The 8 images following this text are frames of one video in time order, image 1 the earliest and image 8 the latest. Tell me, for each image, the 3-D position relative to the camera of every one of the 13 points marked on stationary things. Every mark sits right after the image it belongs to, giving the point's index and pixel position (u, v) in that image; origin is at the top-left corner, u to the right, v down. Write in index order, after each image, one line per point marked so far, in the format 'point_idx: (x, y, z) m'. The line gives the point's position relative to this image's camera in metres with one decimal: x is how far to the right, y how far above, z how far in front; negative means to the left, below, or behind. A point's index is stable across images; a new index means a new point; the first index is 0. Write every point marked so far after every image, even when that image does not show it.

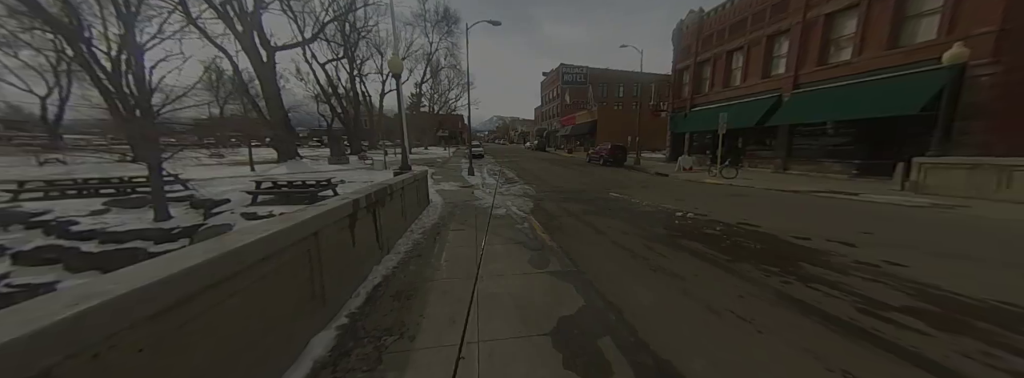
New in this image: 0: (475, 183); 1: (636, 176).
0: (-2.4, +0.4, +17.0) m
1: (+8.5, +0.9, +18.3) m
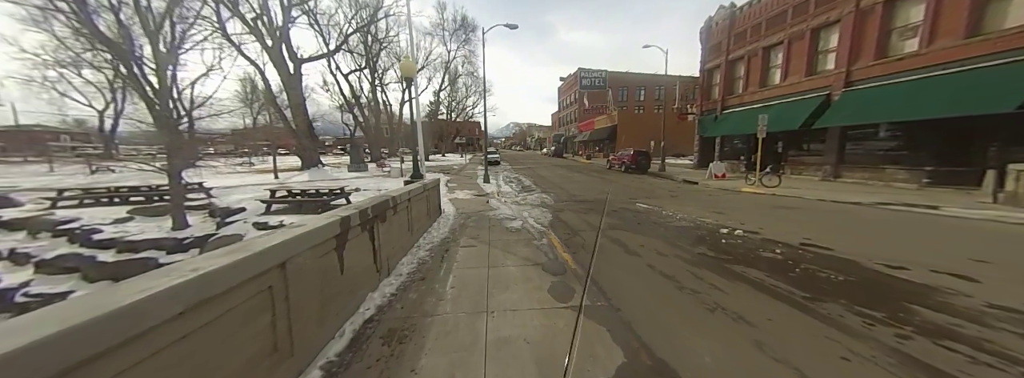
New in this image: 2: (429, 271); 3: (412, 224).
0: (-1.3, -0.1, +16.4) m
1: (+9.6, +0.3, +17.0) m
2: (-1.6, -1.6, +4.9) m
3: (-2.5, -0.9, +6.4) m
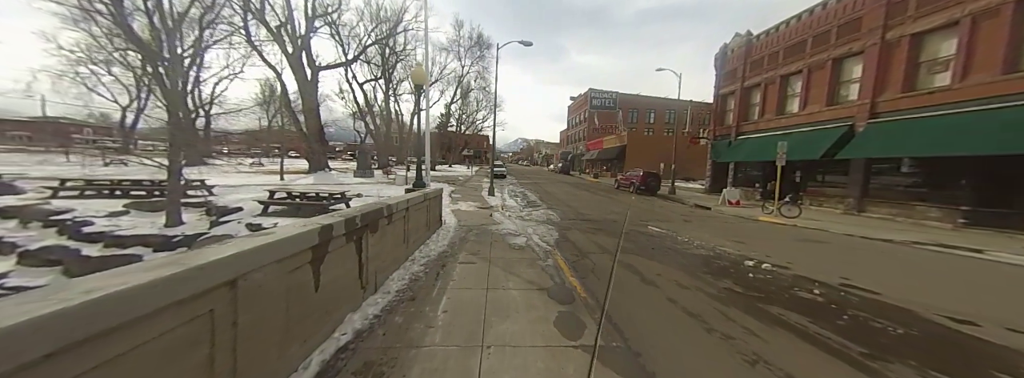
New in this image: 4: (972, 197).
0: (-1.0, -0.9, +15.9) m
1: (+9.9, -1.2, +16.3) m
2: (-1.6, -1.7, +4.4) m
3: (-2.4, -1.0, +5.9) m
4: (+19.2, -0.3, +10.9) m
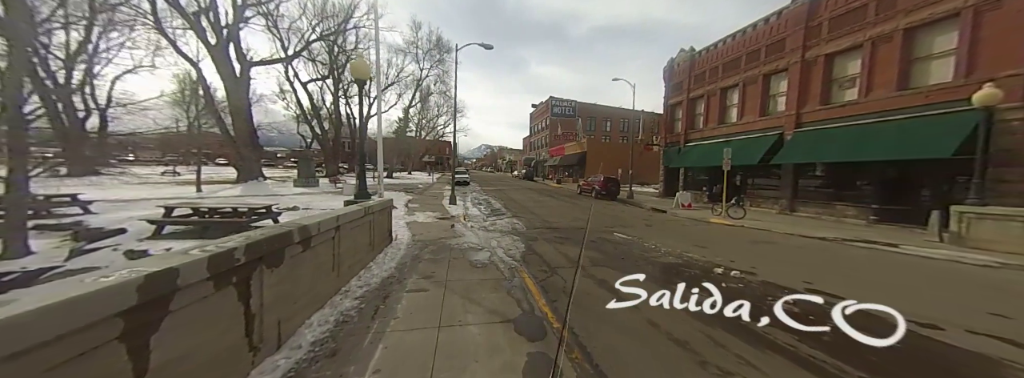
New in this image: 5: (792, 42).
0: (-3.1, -1.4, +14.8) m
1: (+7.7, -1.5, +16.7) m
2: (-2.1, -1.9, +3.4) m
3: (-3.1, -1.3, +4.7) m
4: (+17.6, -0.3, +12.6) m
5: (+16.6, +8.7, +15.6) m
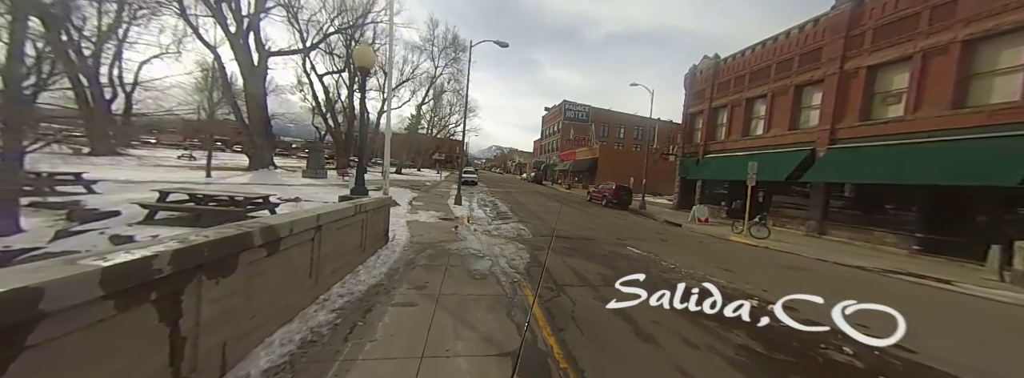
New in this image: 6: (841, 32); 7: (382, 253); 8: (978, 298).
0: (-2.8, -1.4, +14.3) m
1: (+8.0, -2.1, +15.8) m
2: (-2.1, -1.9, +2.8) m
3: (-3.1, -1.2, +4.2) m
4: (+17.9, -1.5, +11.4) m
5: (+17.5, +7.5, +14.5) m
6: (+17.8, +8.5, +14.1) m
7: (-3.4, -1.7, +6.8) m
8: (+12.3, -2.9, +6.9) m
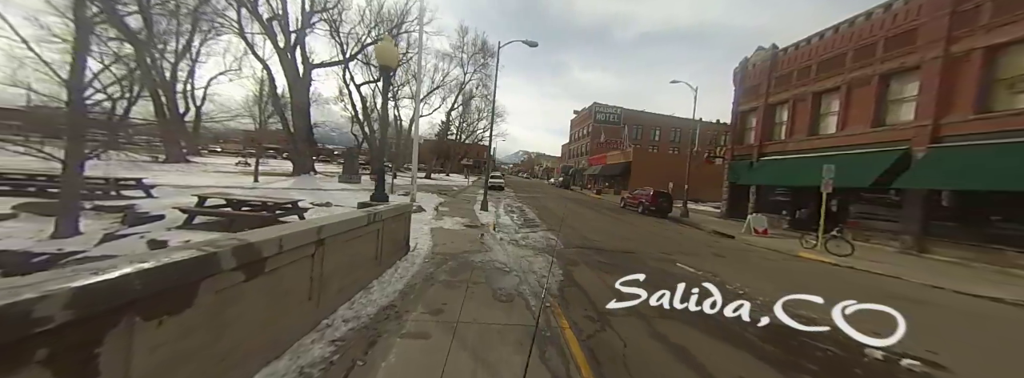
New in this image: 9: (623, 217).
0: (-1.3, -1.7, +13.6) m
1: (+9.6, -2.5, +14.1) m
2: (-1.9, -2.0, +2.1) m
3: (-2.6, -1.3, +3.6) m
4: (+18.9, -1.8, +8.7) m
5: (+19.0, +7.2, +11.9) m
6: (+19.2, +8.1, +11.5) m
7: (-2.7, -1.8, +6.2) m
8: (+13.0, -3.1, +4.7) m
9: (+8.2, -2.1, +19.3) m
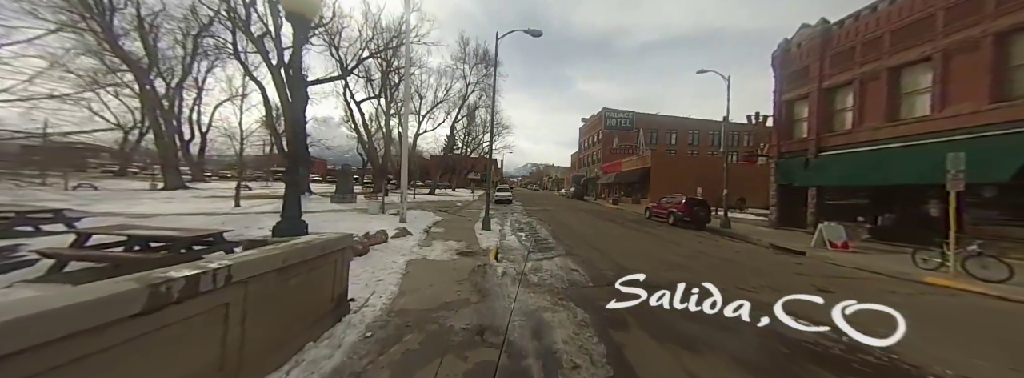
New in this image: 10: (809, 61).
0: (-1.0, -2.4, +10.8) m
1: (+9.9, -2.7, +10.8) m
2: (-2.0, -2.1, -0.7) m
3: (-2.7, -1.5, +0.9) m
4: (+19.0, -1.4, +5.1) m
5: (+18.8, +7.4, +8.8) m
6: (+19.0, +8.4, +8.5) m
7: (-2.7, -2.2, +3.4) m
8: (+13.0, -2.7, +1.3) m
9: (+8.7, -2.6, +16.1) m
10: (+18.4, +8.0, +16.2) m
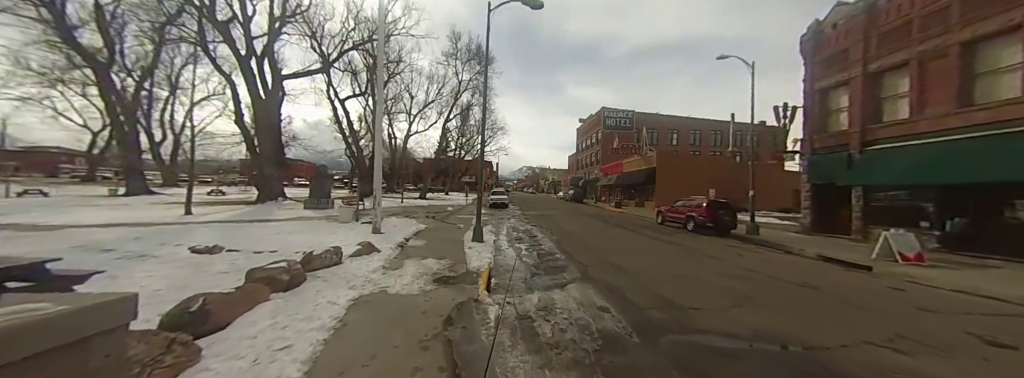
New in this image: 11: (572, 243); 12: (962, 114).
0: (-1.1, -2.4, +8.3) m
1: (+9.9, -2.7, +8.4) m
2: (-1.9, -2.0, -3.2) m
3: (-2.6, -1.5, -1.7) m
4: (+19.0, -1.2, +2.9) m
5: (+18.7, +7.5, +6.7) m
6: (+18.9, +8.5, +6.4) m
7: (-2.6, -2.1, +0.9) m
8: (+13.1, -2.5, -1.0) m
9: (+8.6, -2.7, +13.7) m
10: (+18.1, +8.0, +14.2) m
11: (+2.6, -2.5, +11.8) m
12: (+18.1, +3.0, +10.4) m
